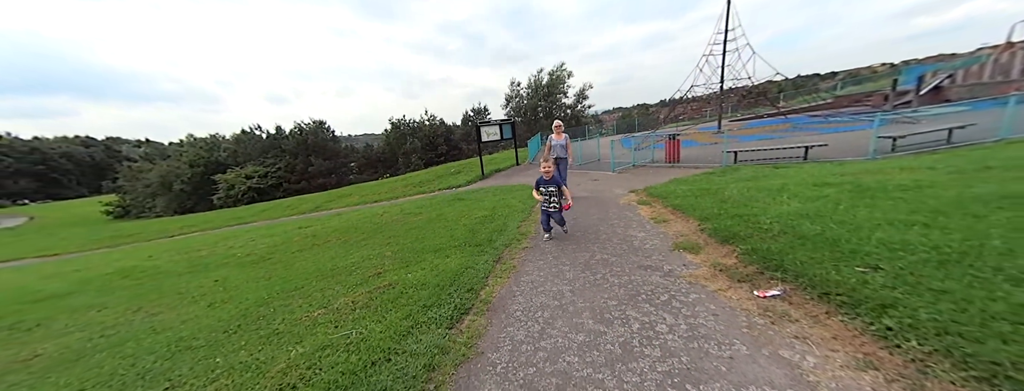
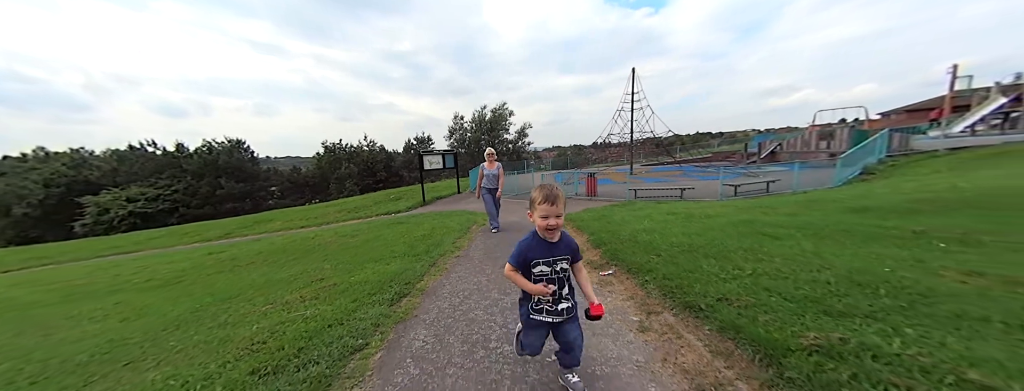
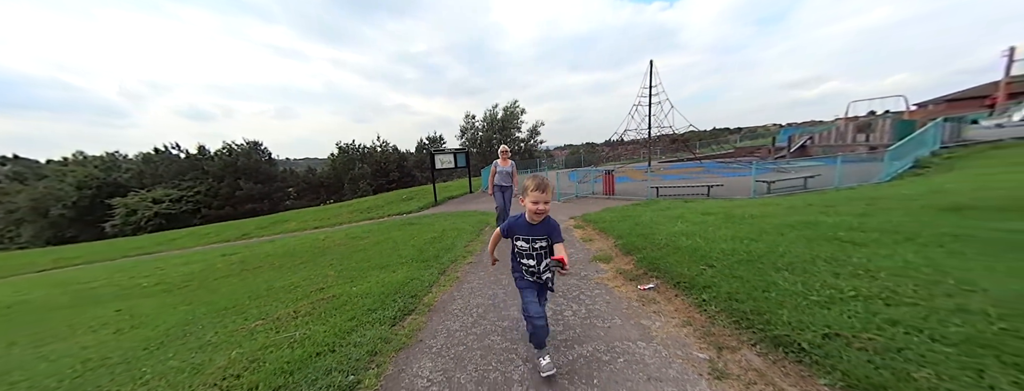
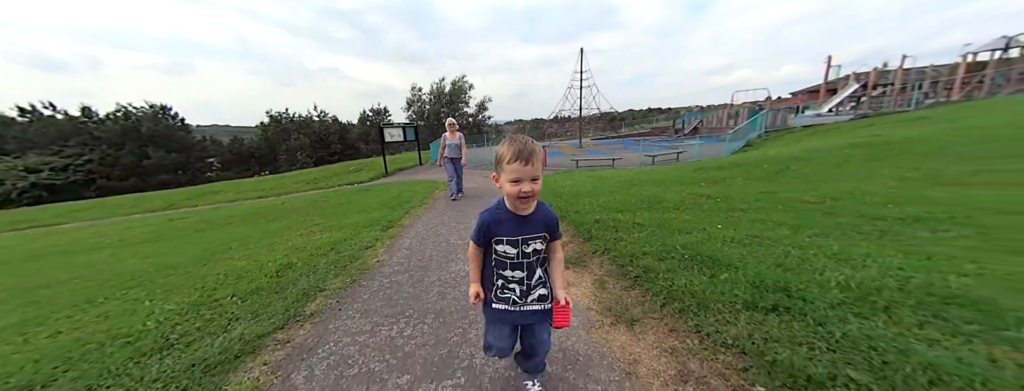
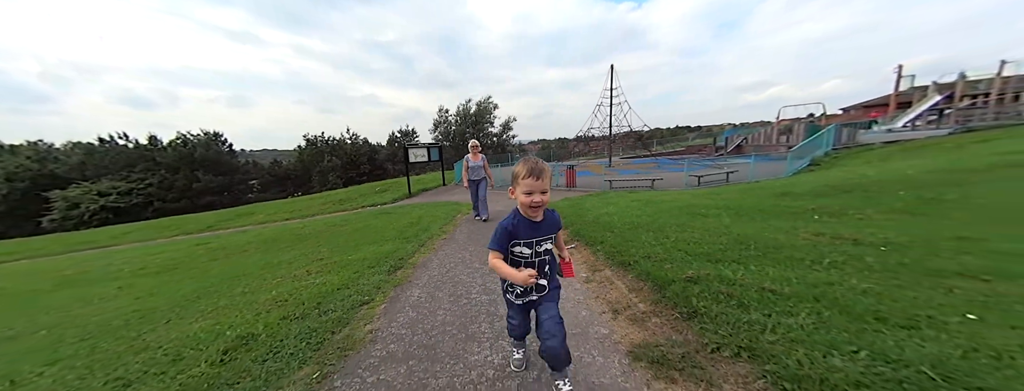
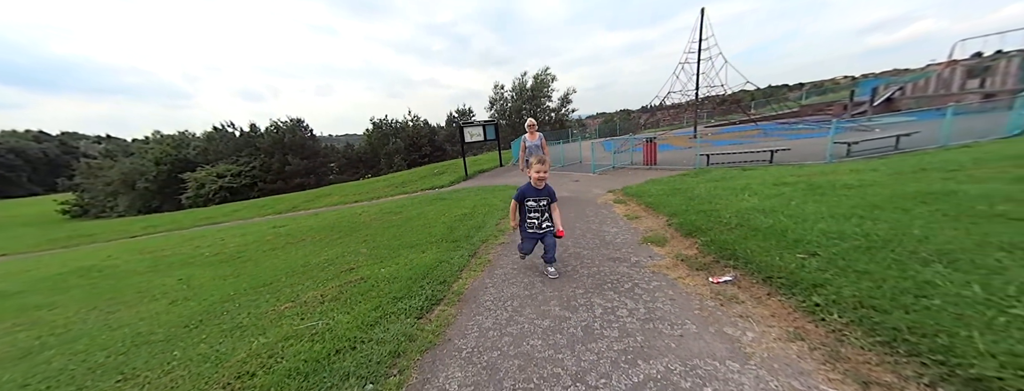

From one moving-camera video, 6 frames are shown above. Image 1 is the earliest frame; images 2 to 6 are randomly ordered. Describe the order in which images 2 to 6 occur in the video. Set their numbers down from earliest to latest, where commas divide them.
6, 3, 2, 5, 4
